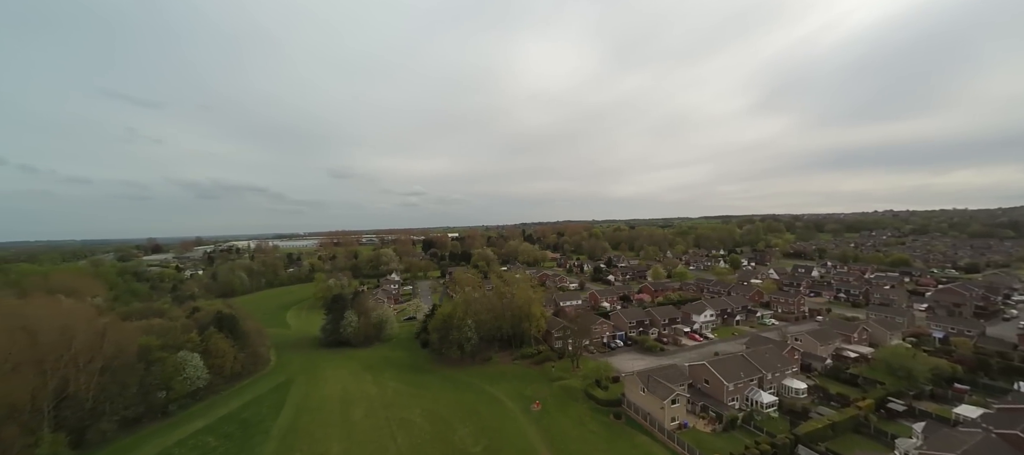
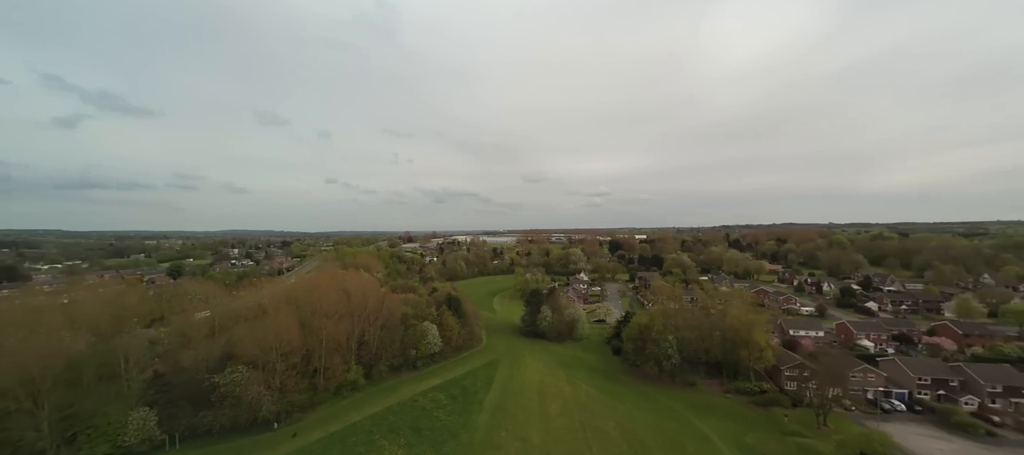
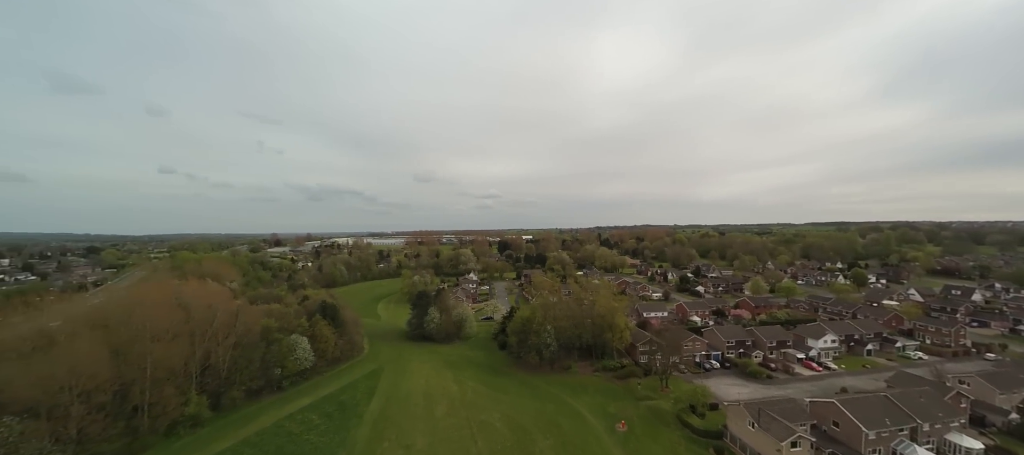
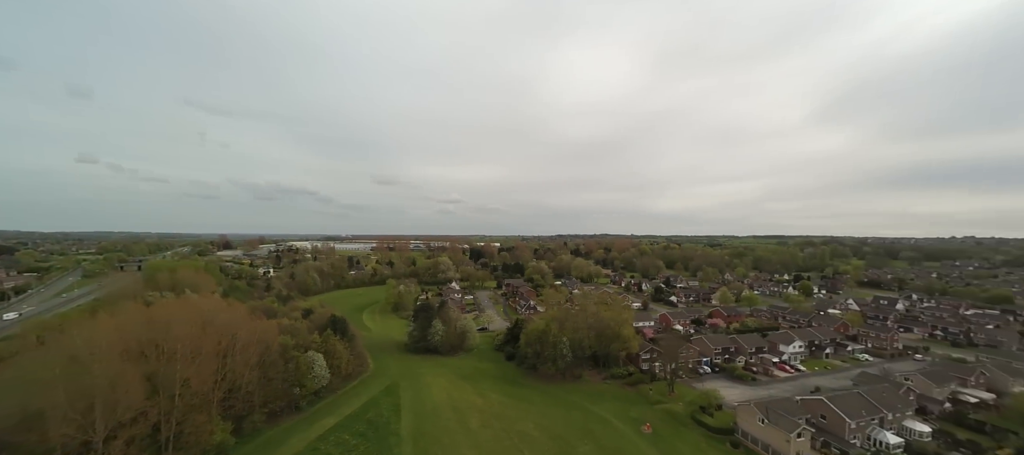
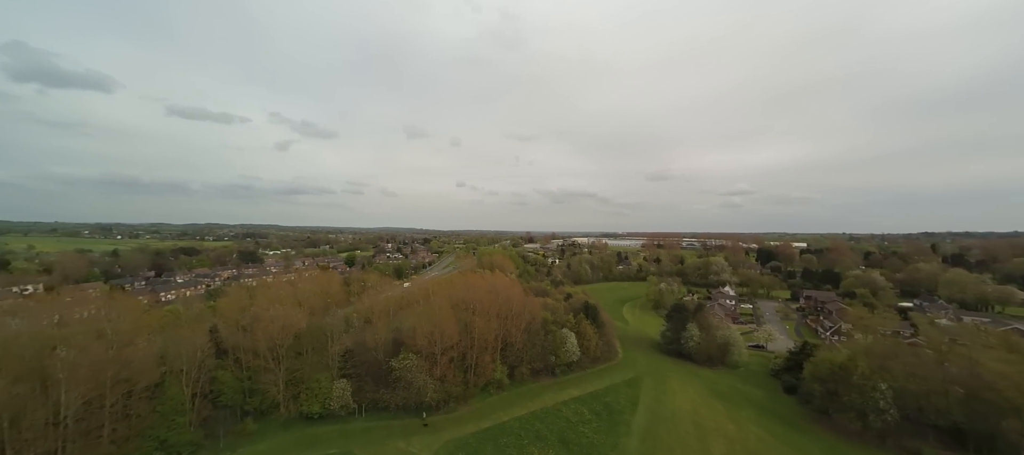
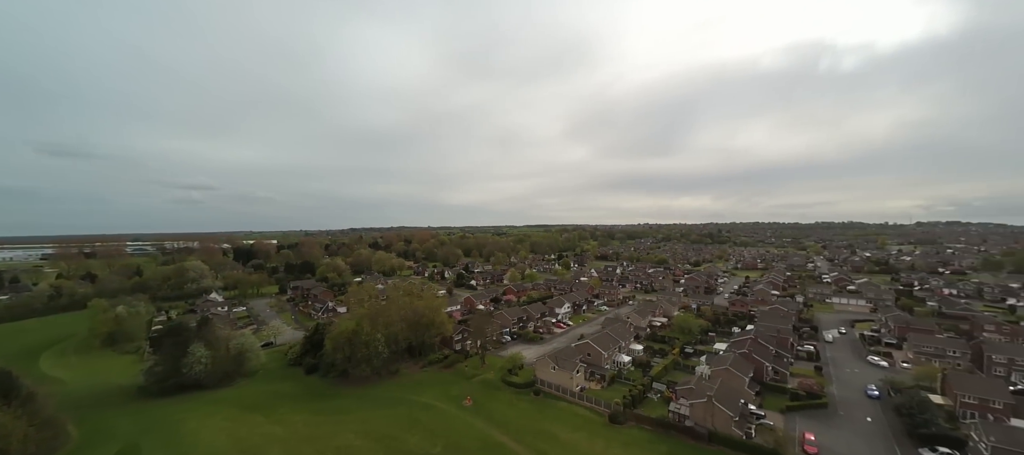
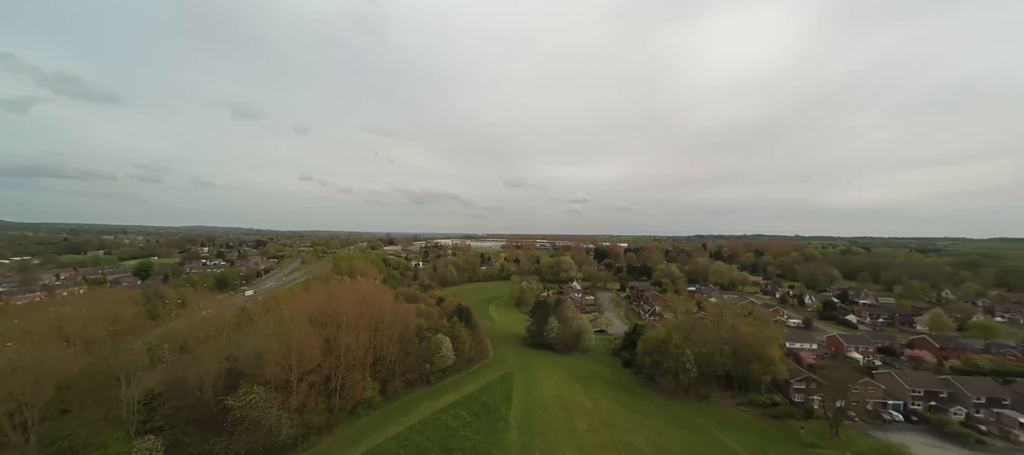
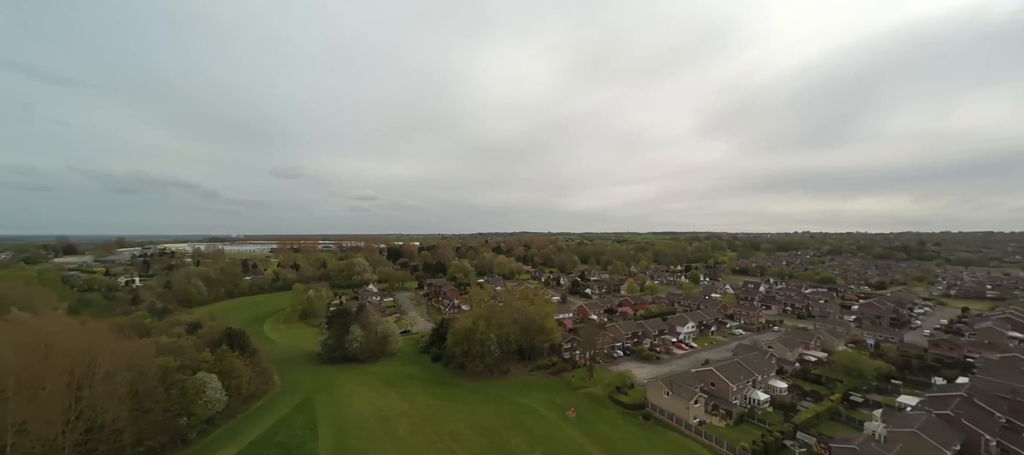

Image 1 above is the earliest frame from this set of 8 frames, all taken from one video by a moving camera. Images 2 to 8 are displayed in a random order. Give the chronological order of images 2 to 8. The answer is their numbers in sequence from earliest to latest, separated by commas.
3, 2, 5, 7, 4, 8, 6
